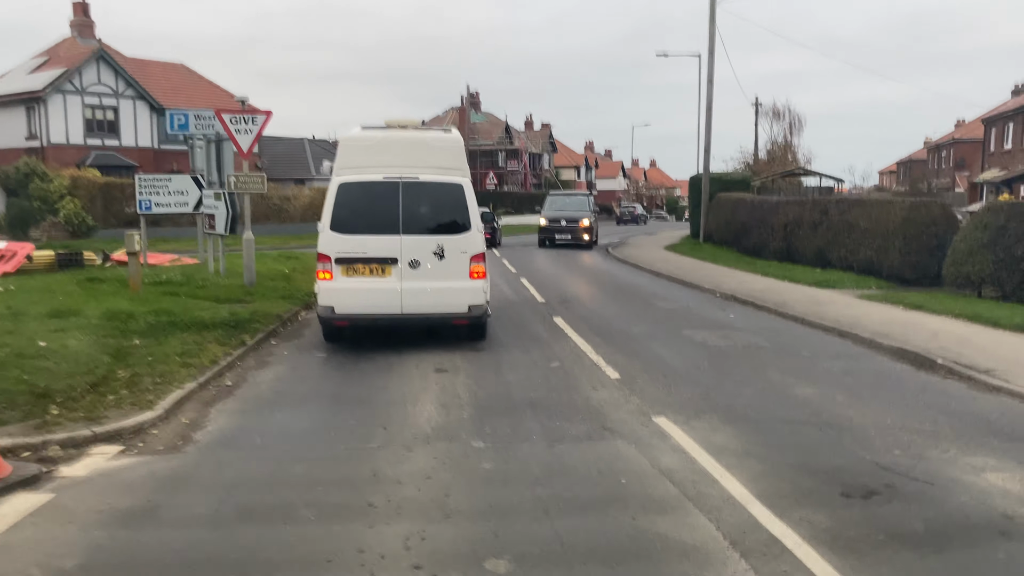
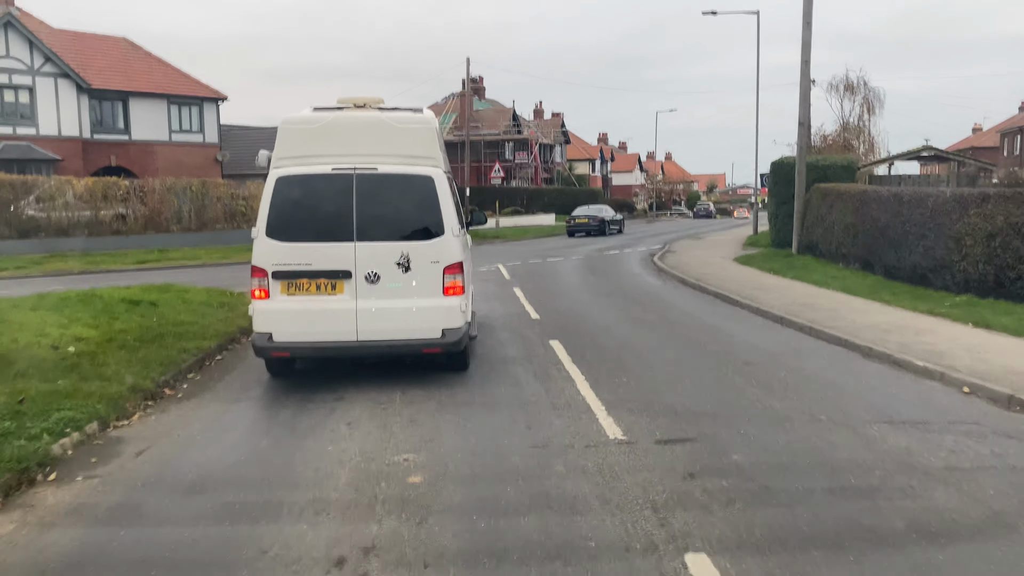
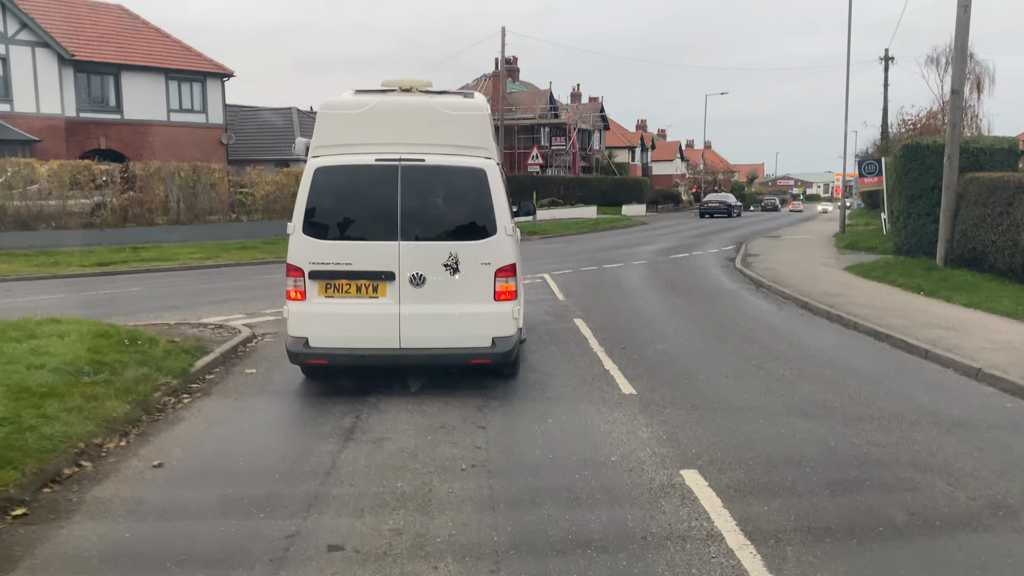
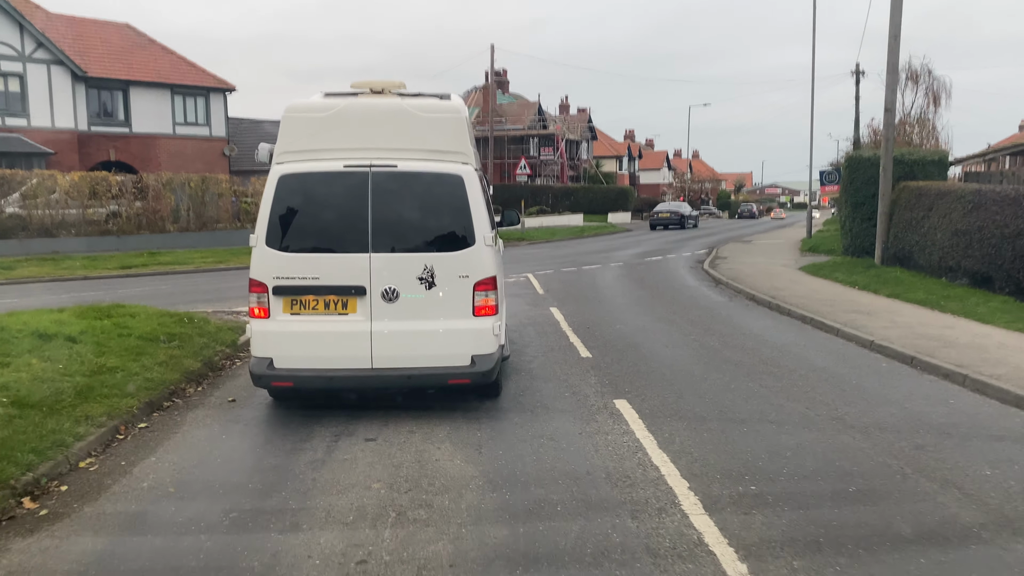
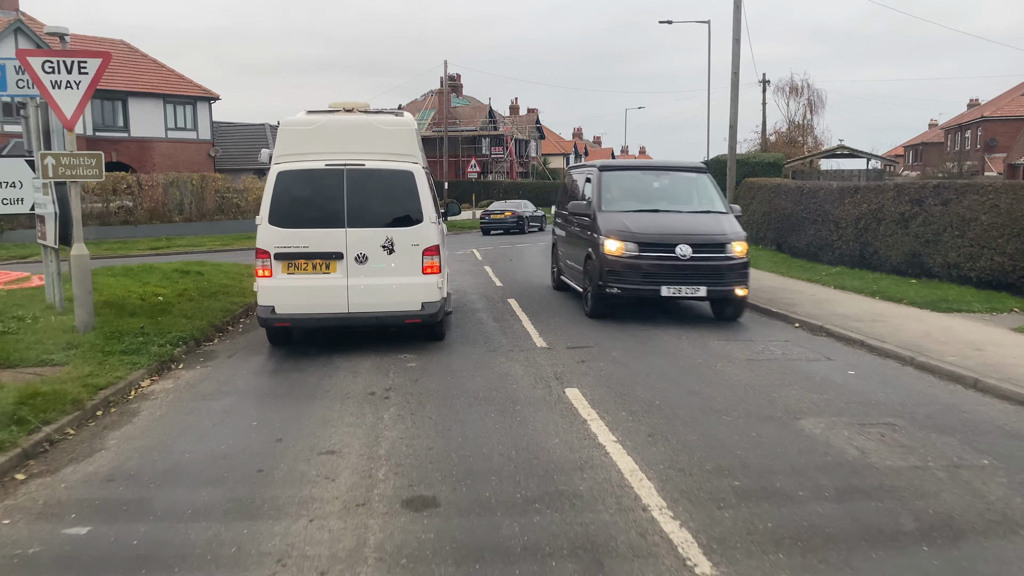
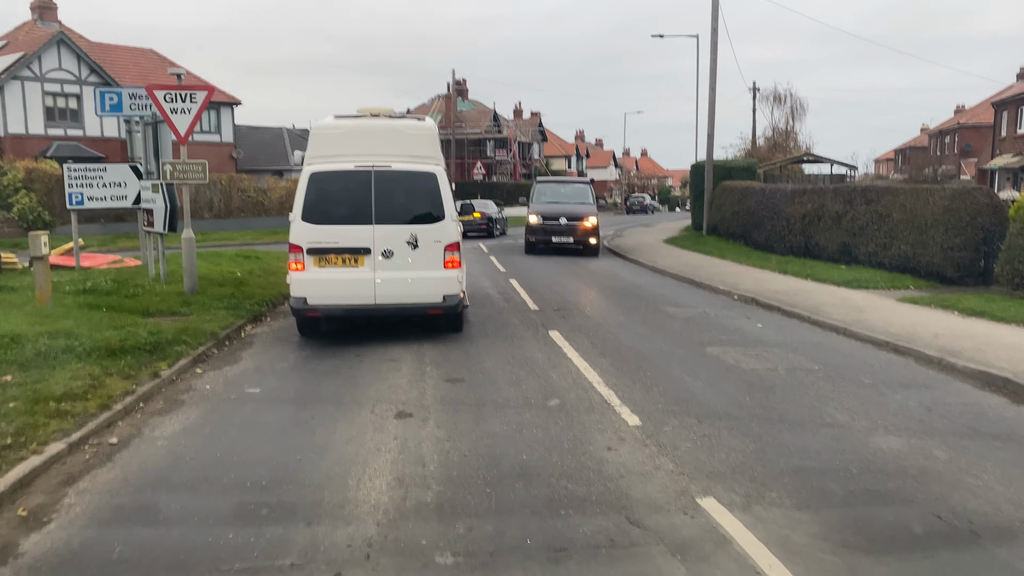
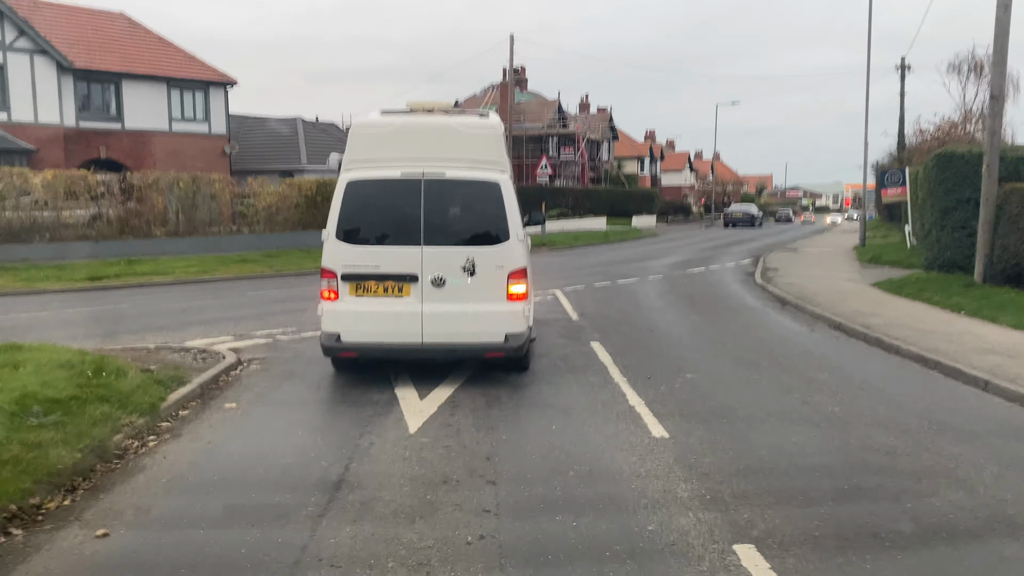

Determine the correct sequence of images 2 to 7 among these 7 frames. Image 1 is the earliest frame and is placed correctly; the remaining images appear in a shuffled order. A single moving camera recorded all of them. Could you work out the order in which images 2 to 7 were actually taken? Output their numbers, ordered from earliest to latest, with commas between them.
6, 5, 2, 4, 3, 7
